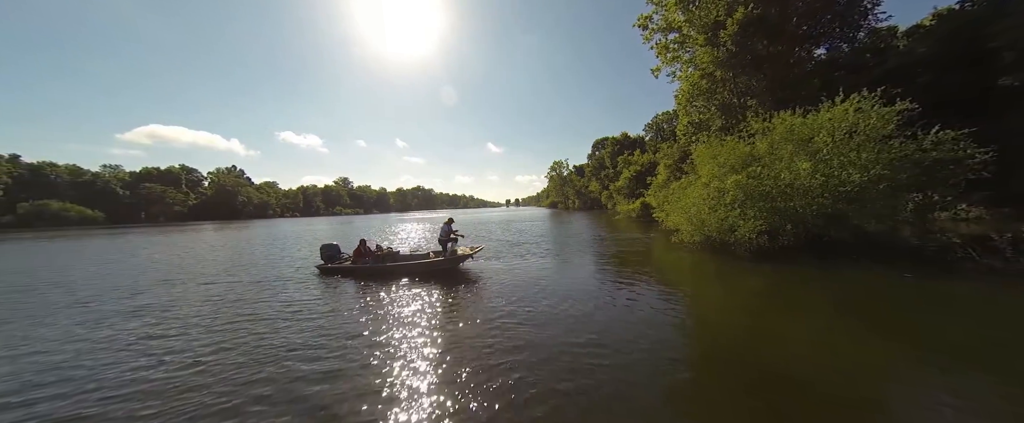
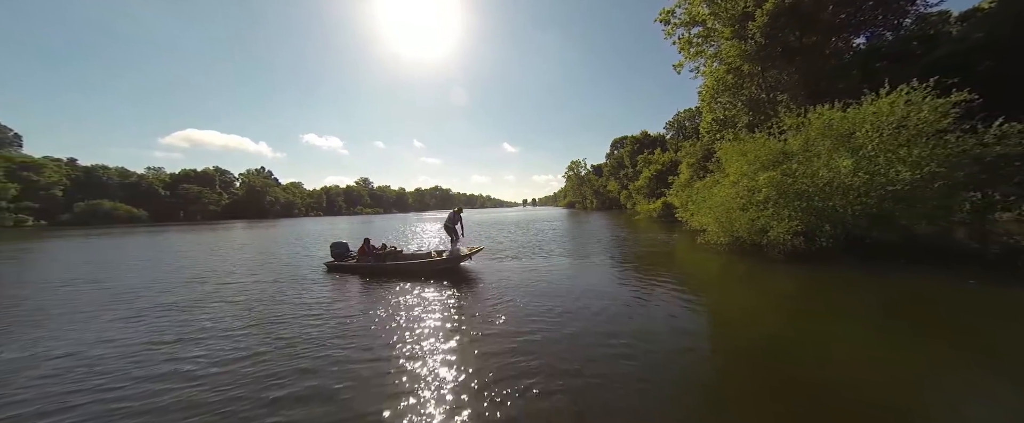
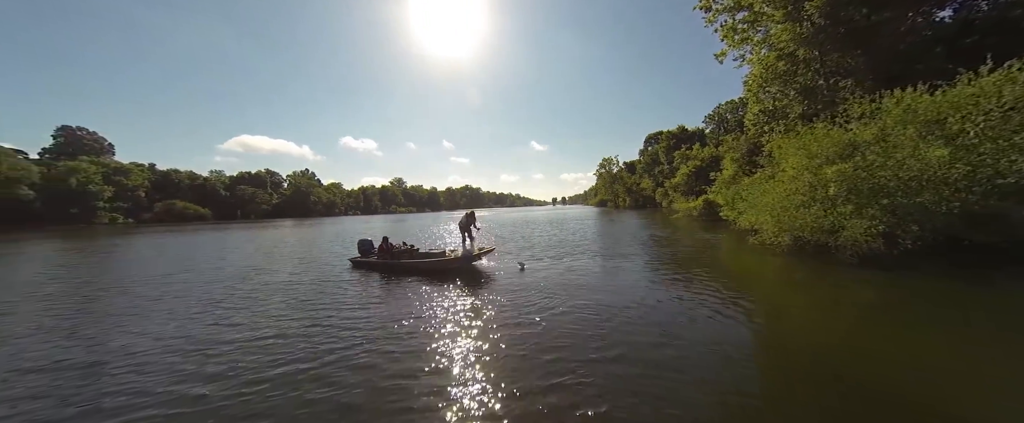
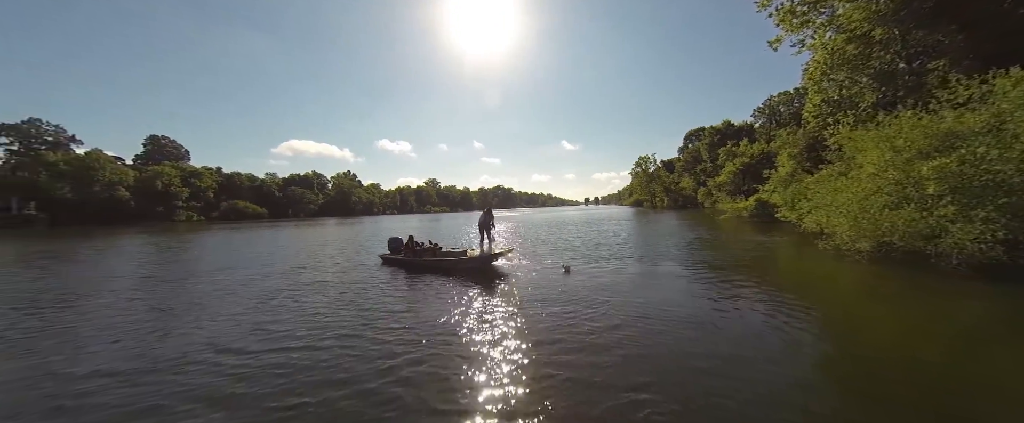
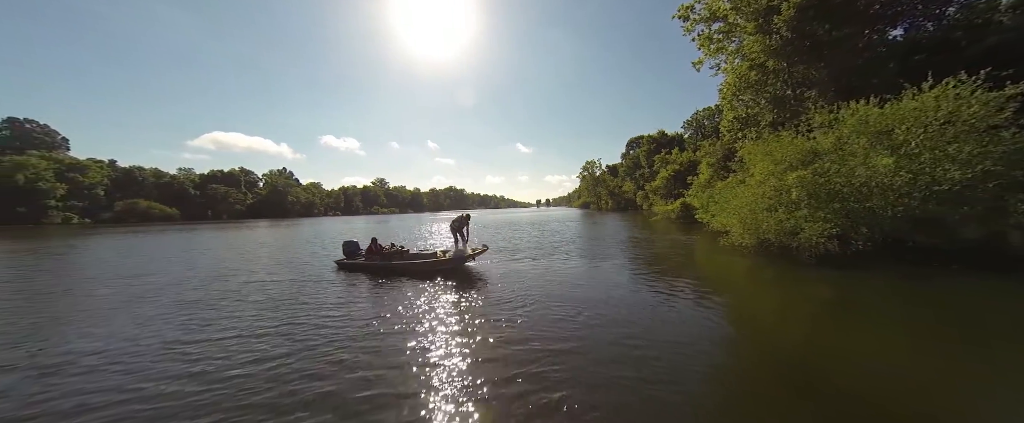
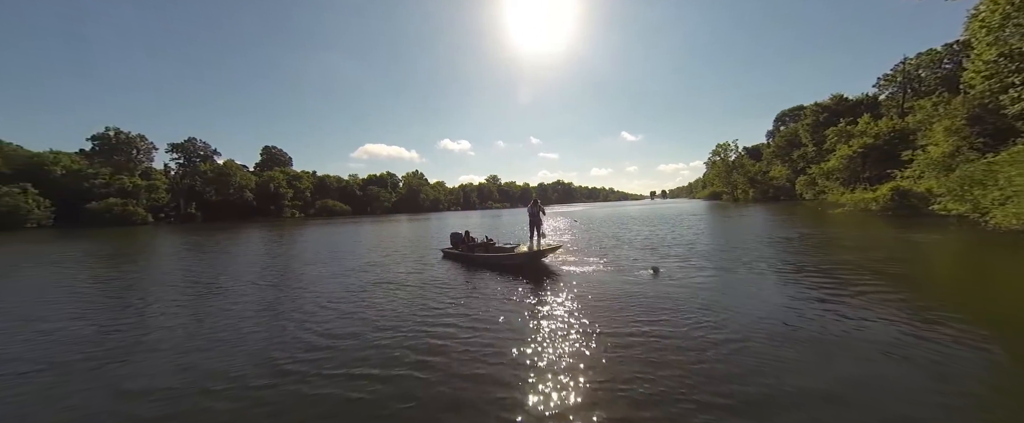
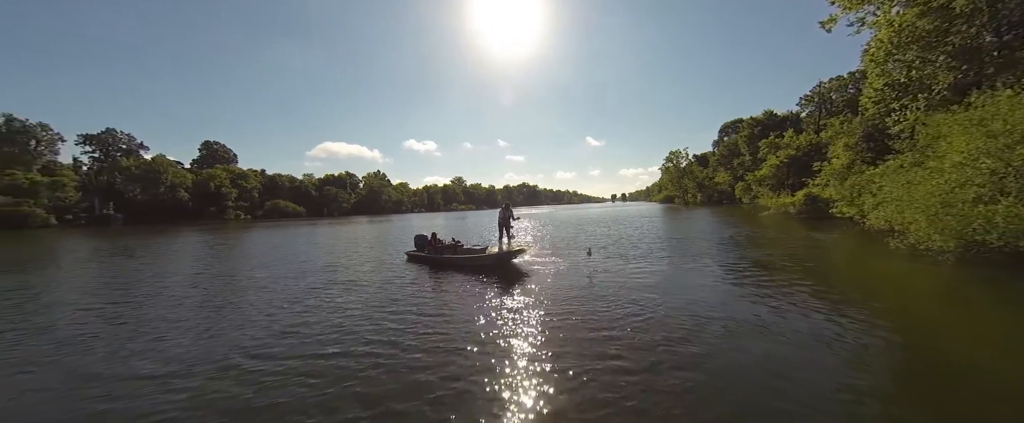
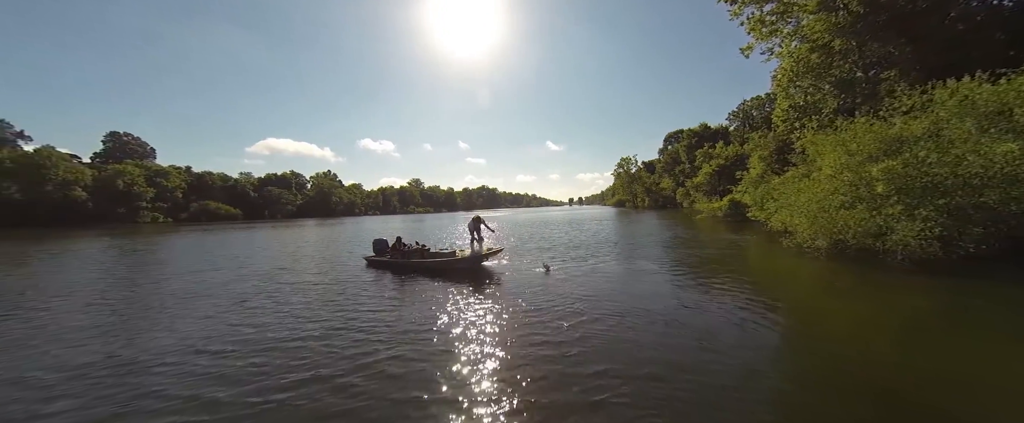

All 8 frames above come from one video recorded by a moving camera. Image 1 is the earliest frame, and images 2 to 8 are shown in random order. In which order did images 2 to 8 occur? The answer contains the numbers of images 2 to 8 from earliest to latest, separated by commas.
2, 5, 3, 8, 4, 7, 6
